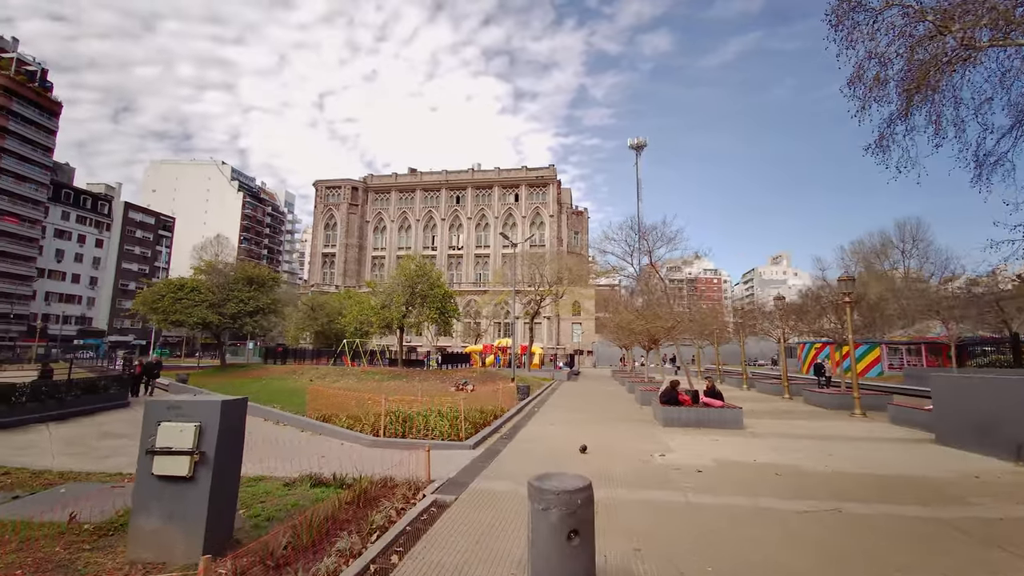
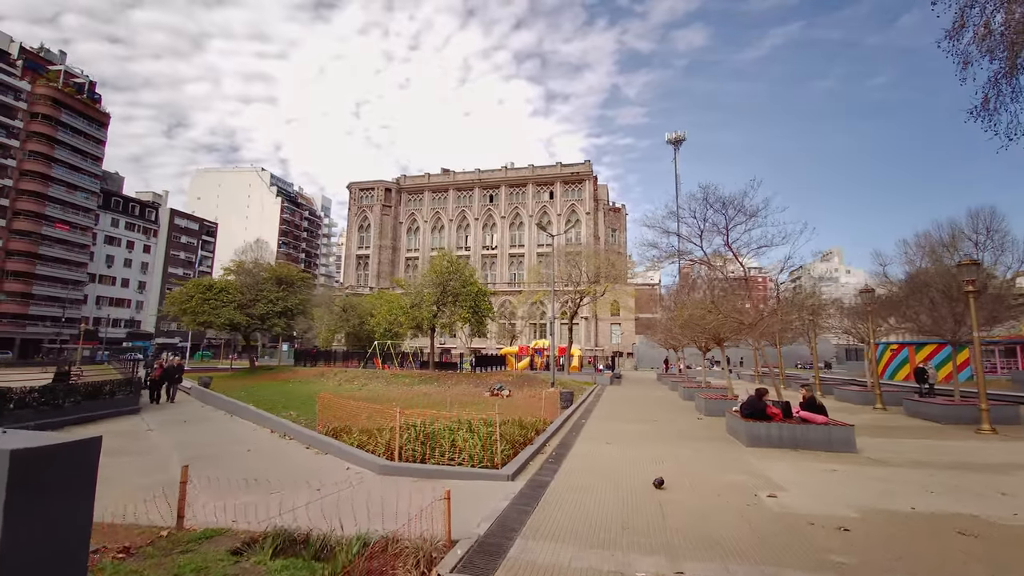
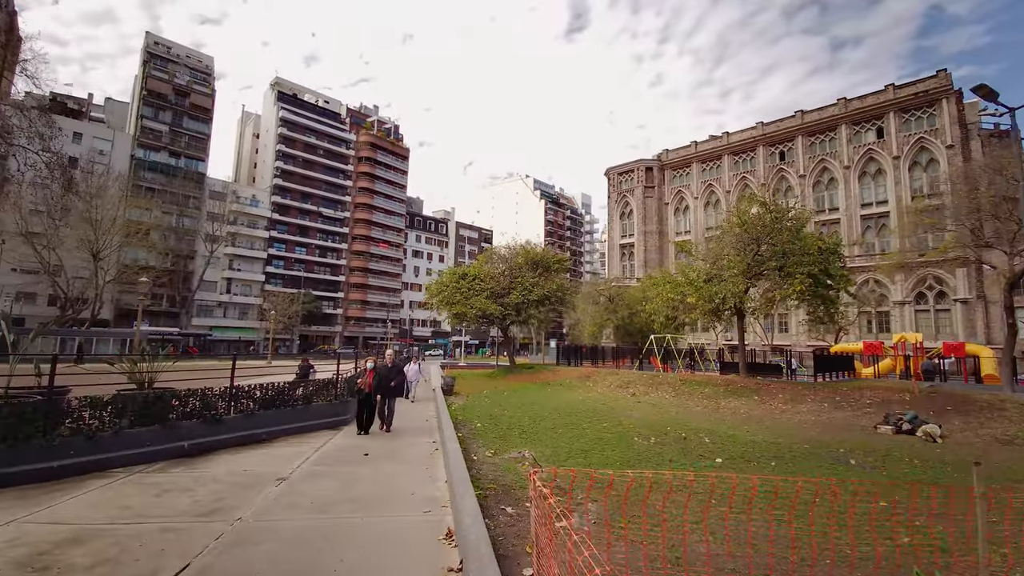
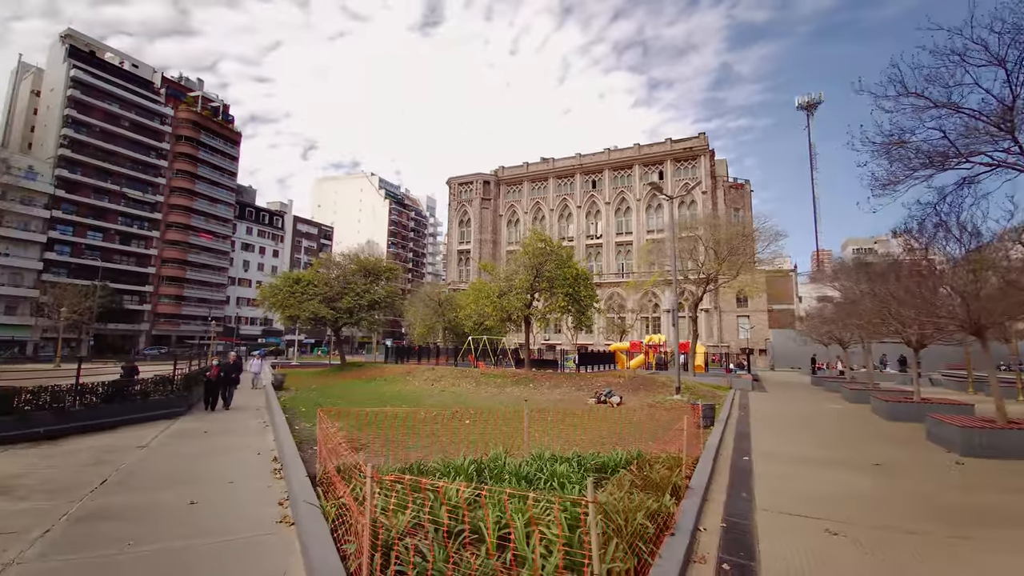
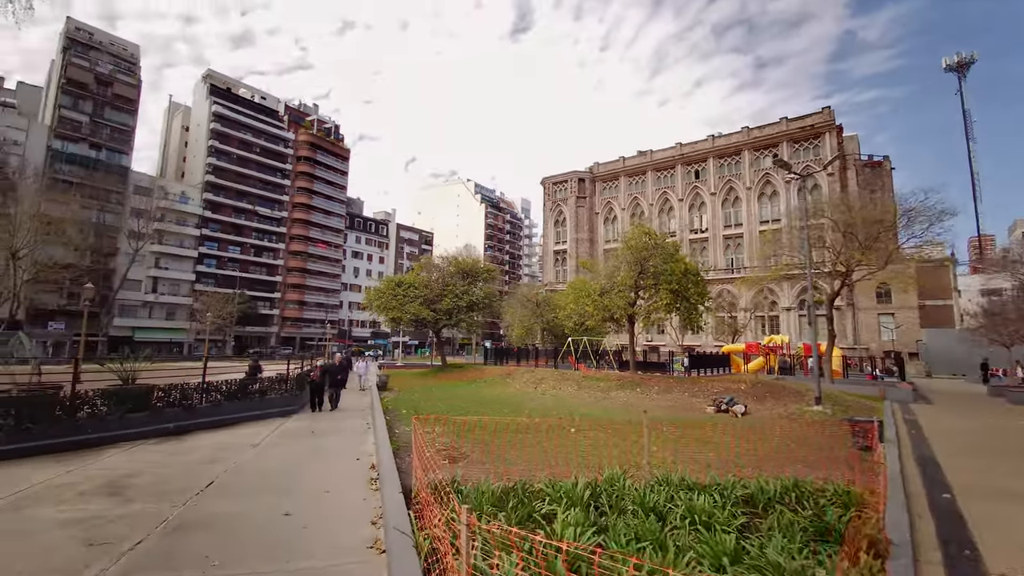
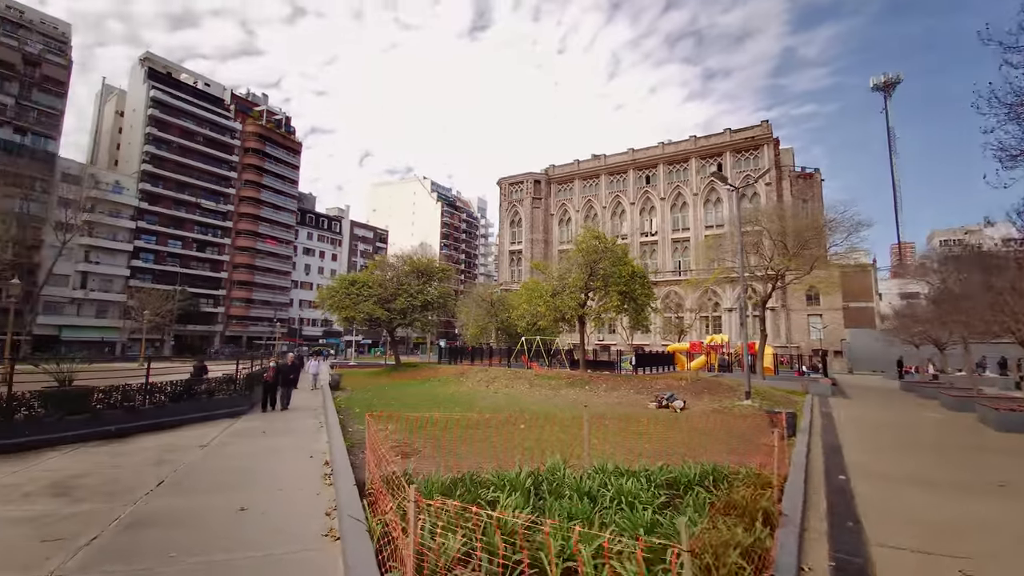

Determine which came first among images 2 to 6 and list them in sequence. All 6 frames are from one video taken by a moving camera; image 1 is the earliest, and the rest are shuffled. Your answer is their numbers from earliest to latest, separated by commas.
2, 4, 6, 5, 3
